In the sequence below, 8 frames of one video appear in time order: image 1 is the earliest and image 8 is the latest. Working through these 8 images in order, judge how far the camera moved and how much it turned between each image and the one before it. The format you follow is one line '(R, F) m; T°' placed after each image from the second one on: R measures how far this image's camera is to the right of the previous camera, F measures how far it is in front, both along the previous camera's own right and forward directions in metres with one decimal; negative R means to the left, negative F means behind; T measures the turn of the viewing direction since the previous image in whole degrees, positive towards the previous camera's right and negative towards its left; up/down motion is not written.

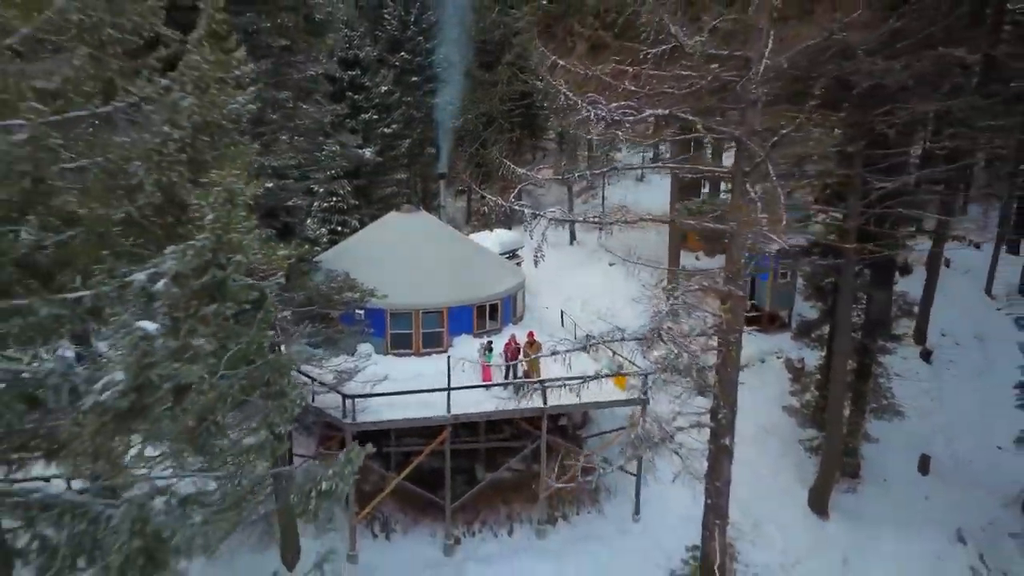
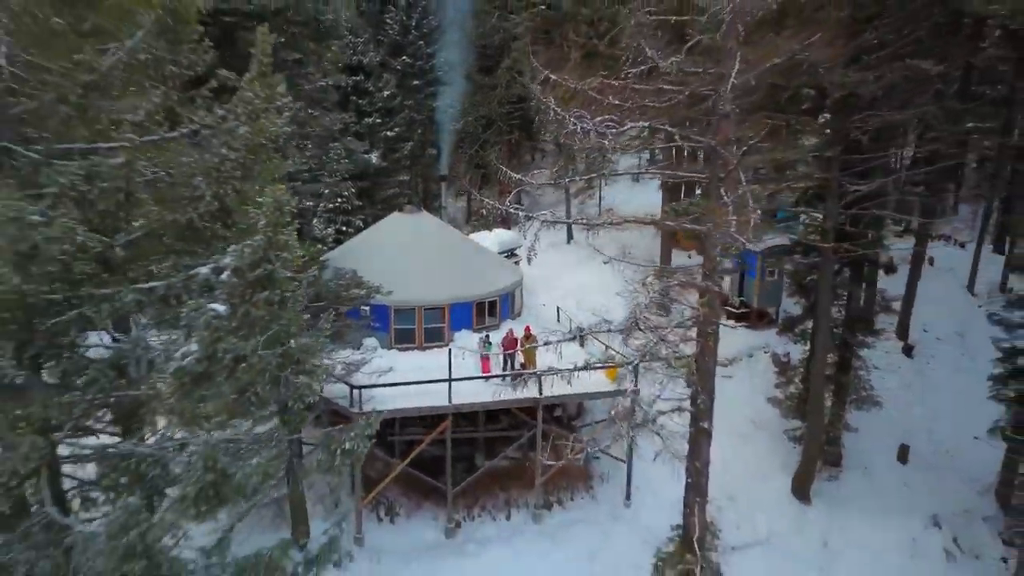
(+0.1, -0.7) m; 0°
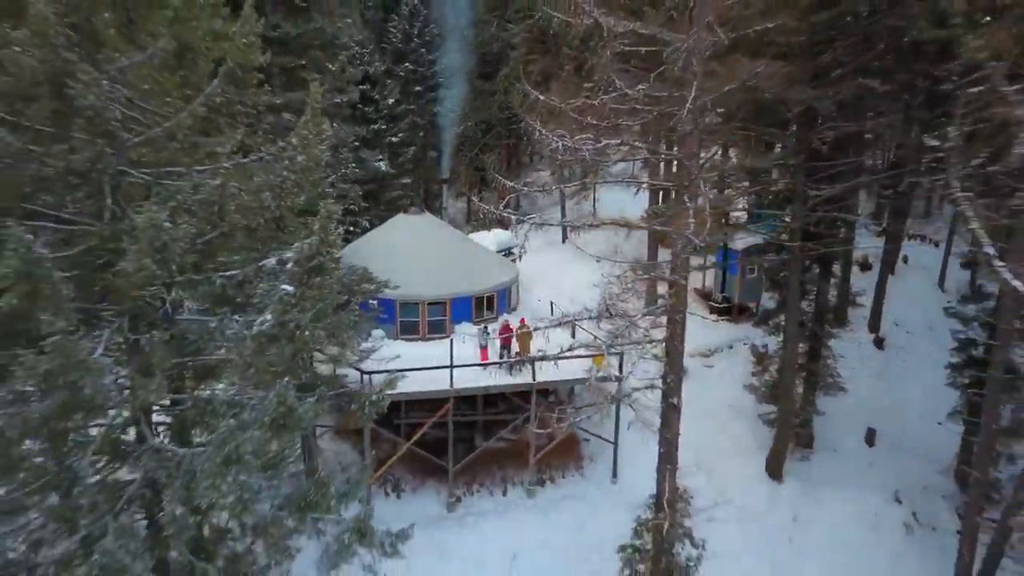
(+0.1, -1.2) m; 0°
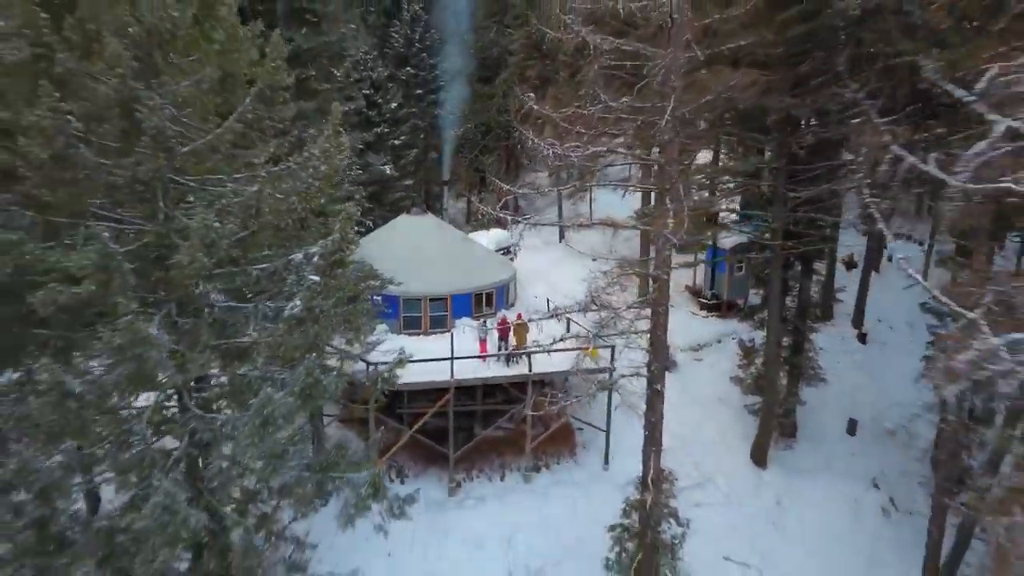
(+0.1, -0.8) m; 0°
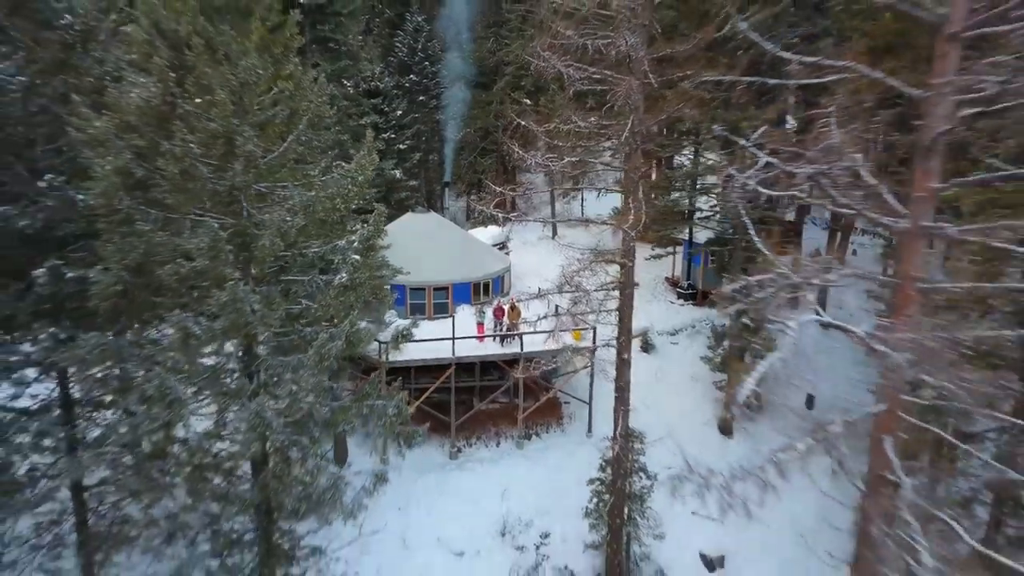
(+0.2, -2.0) m; 0°
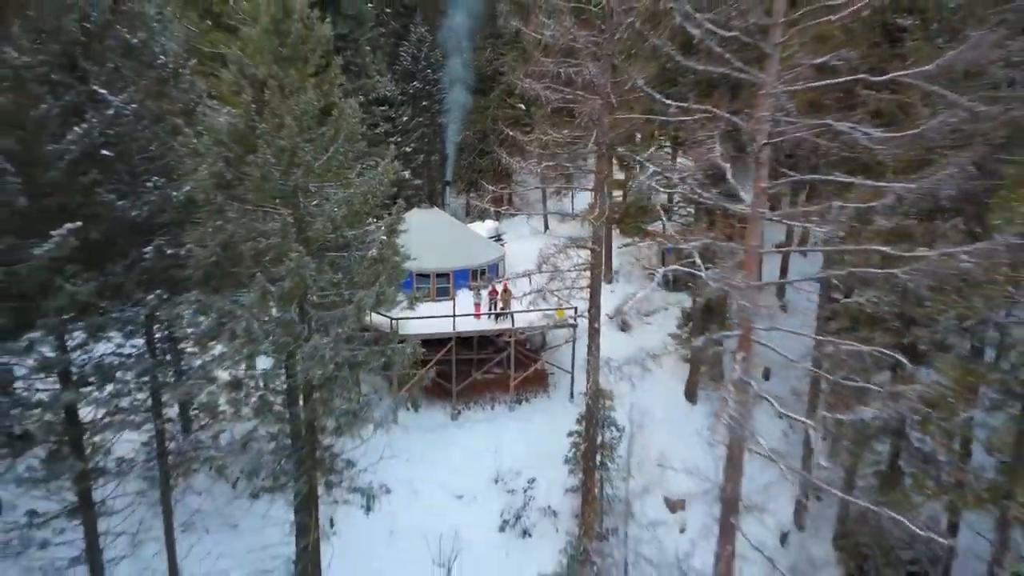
(+0.3, -2.6) m; 0°
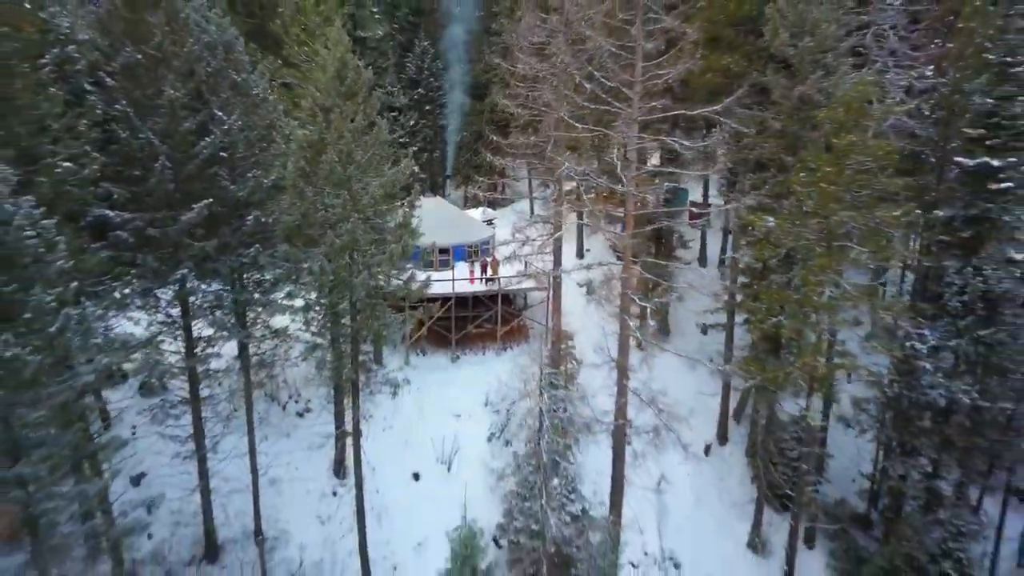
(+0.6, -5.1) m; 0°
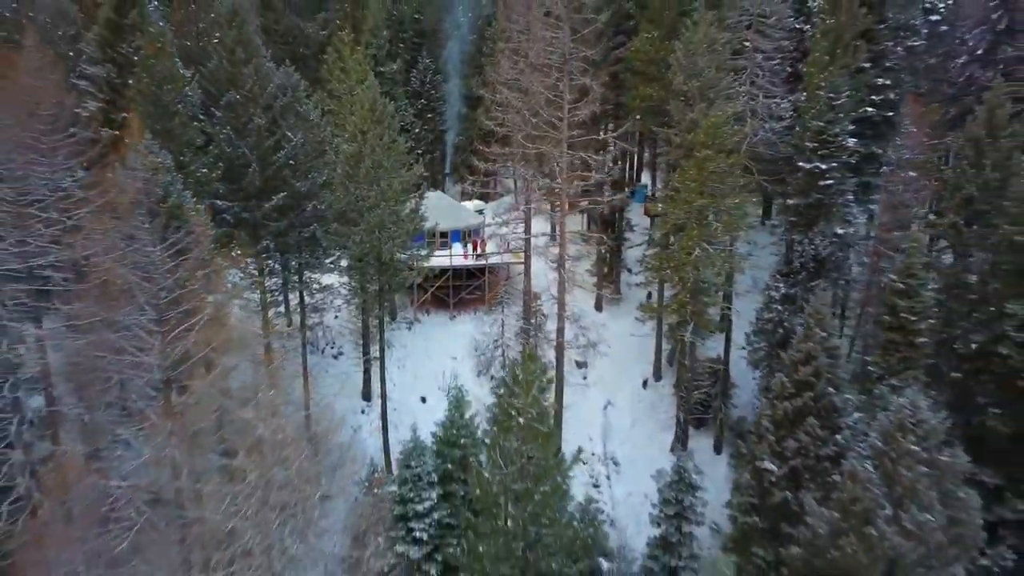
(+0.8, -6.9) m; 0°
